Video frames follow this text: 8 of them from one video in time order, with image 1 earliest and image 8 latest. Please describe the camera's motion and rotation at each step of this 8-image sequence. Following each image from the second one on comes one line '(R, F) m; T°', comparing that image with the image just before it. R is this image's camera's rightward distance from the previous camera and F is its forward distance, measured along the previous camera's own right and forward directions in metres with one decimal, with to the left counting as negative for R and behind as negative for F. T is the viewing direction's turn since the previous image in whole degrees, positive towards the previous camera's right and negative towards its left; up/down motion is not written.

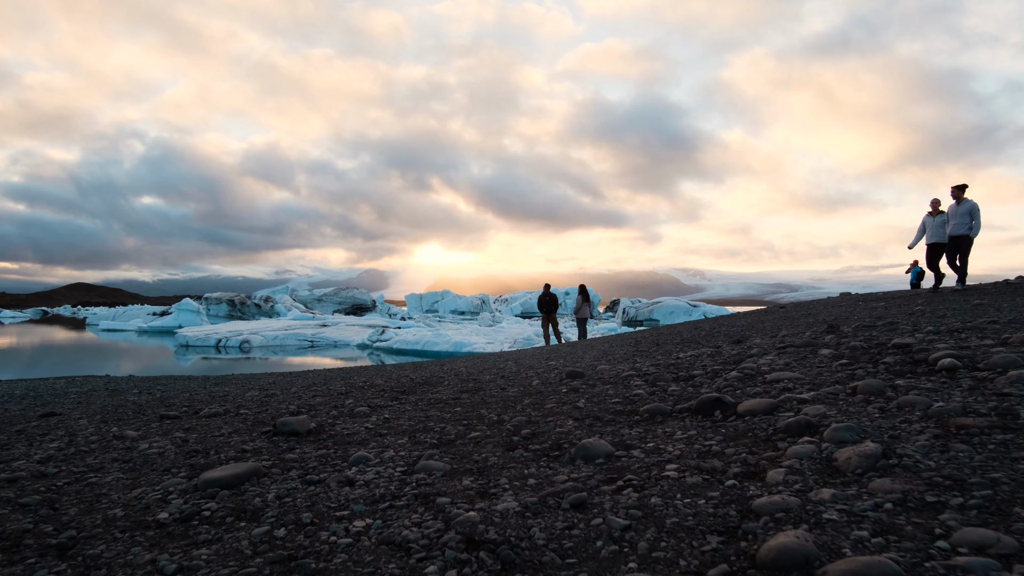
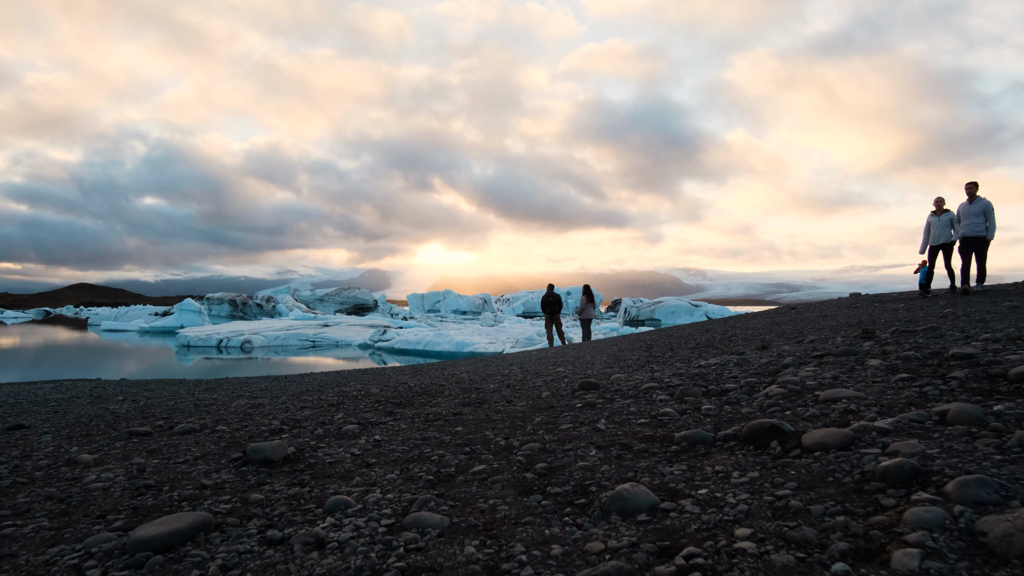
(-0.1, +0.7) m; 0°
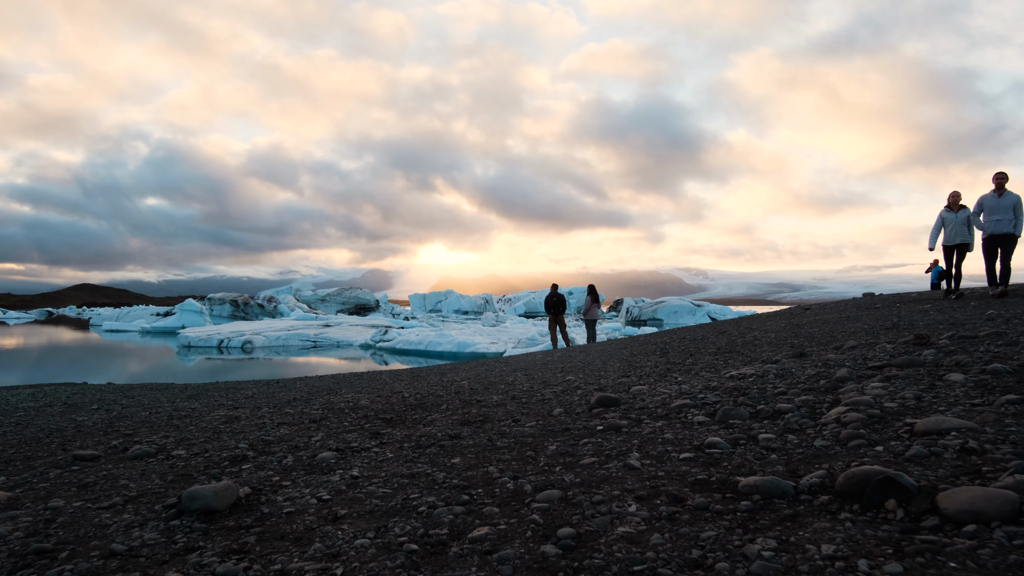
(-0.1, +0.9) m; 0°
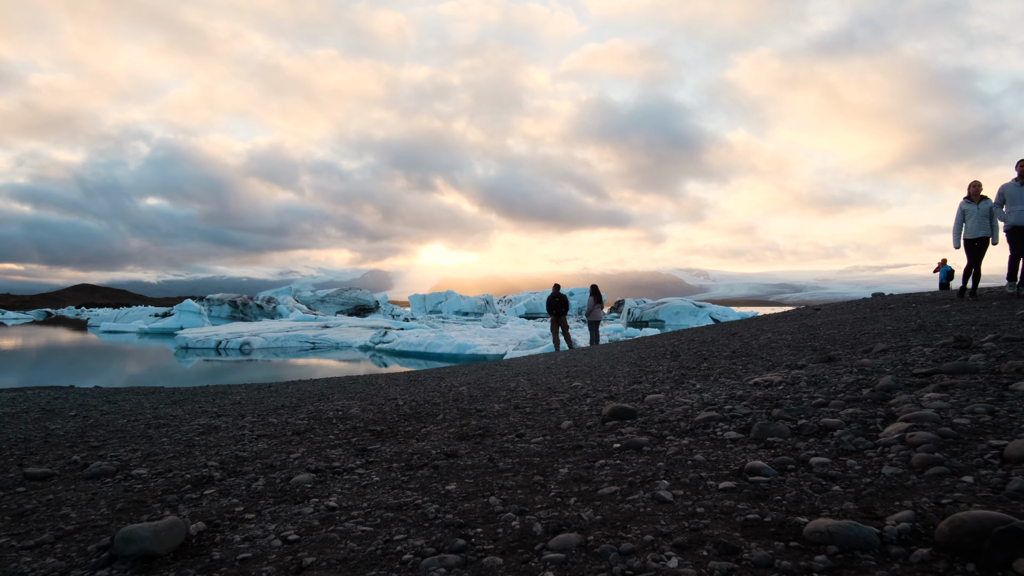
(0.0, +0.6) m; 0°
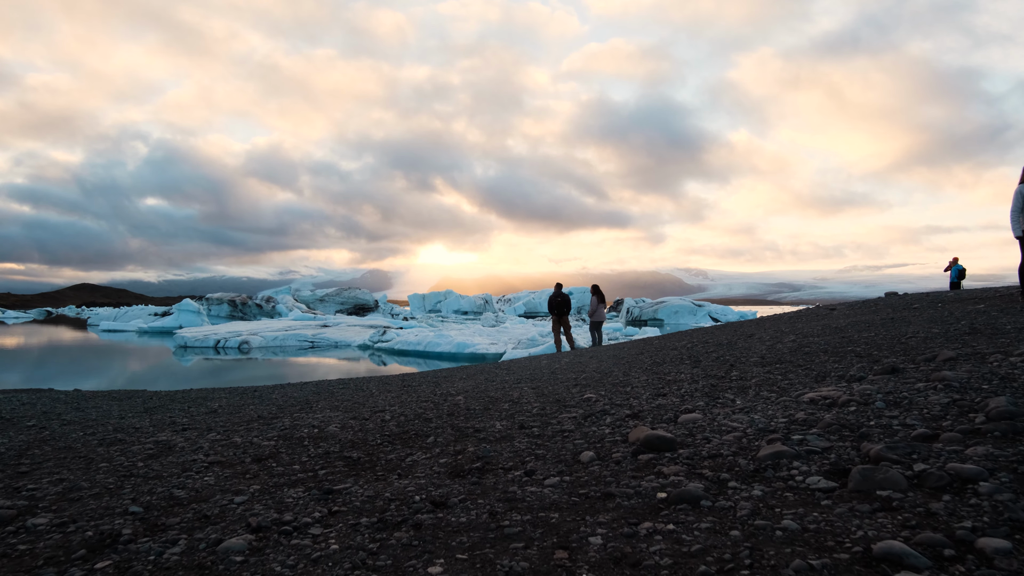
(-0.1, +1.0) m; 0°
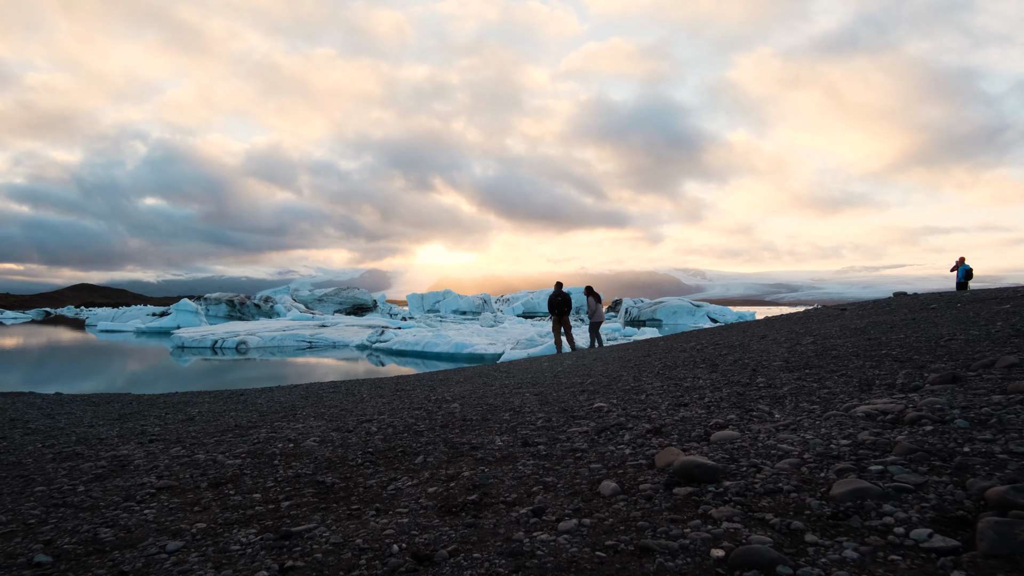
(0.0, +0.7) m; 0°
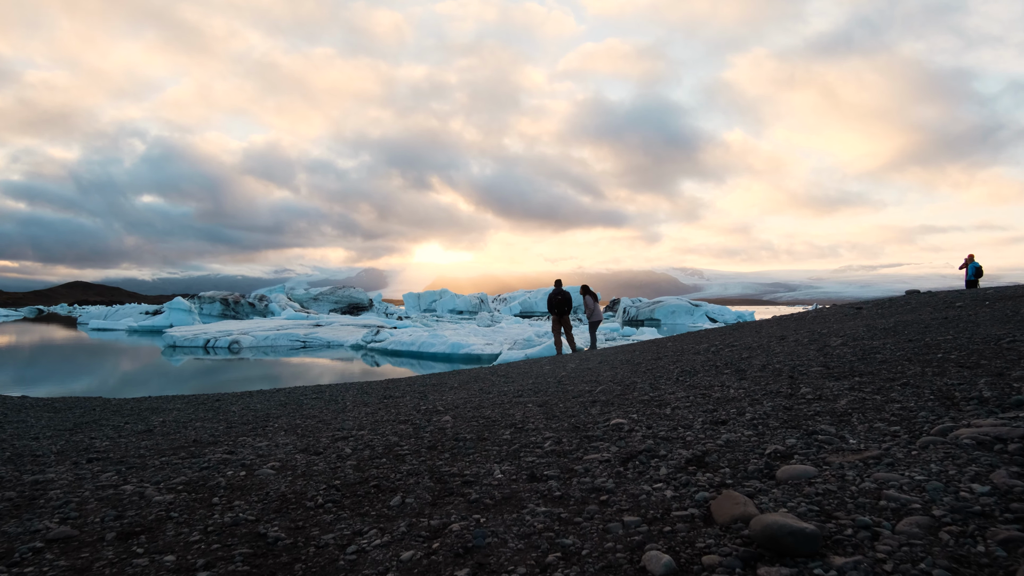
(0.0, +1.0) m; 0°
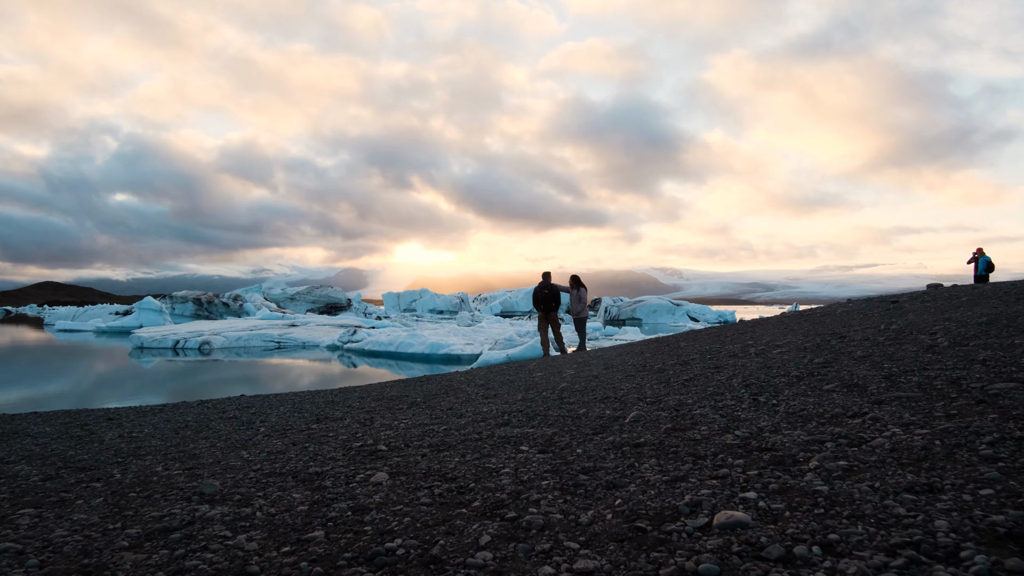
(0.0, +3.0) m; +2°
